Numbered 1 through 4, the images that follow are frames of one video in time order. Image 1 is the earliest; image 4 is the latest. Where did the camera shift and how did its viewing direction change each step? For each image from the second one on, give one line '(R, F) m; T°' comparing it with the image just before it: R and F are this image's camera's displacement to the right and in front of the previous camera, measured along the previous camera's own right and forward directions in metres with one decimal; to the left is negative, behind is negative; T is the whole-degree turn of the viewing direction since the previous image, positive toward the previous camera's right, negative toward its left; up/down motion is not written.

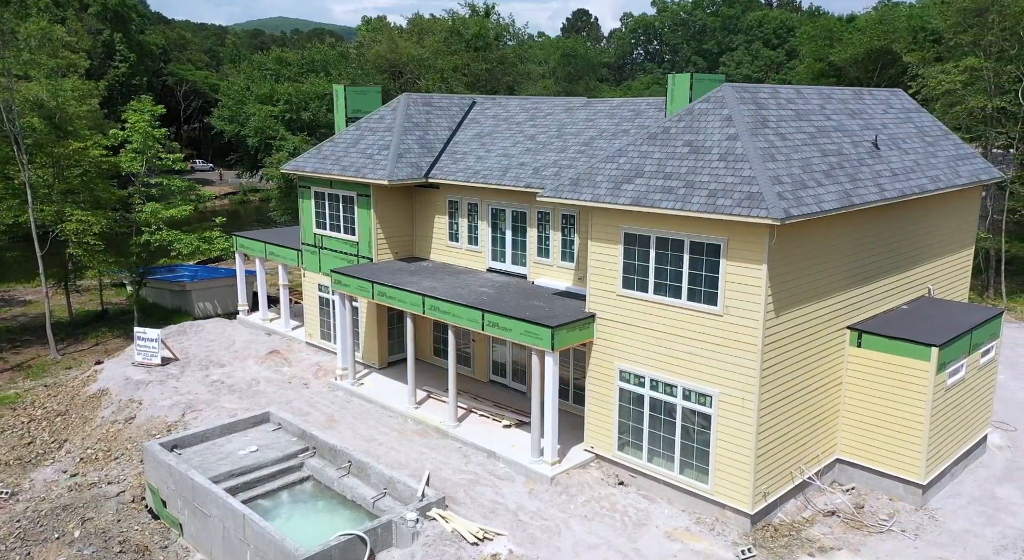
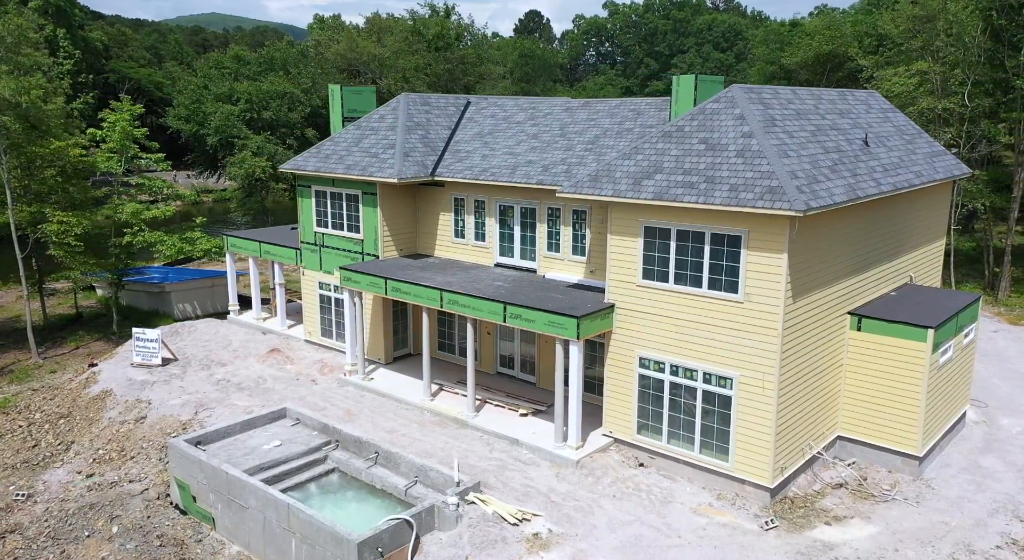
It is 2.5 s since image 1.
(-1.8, -0.6) m; +4°
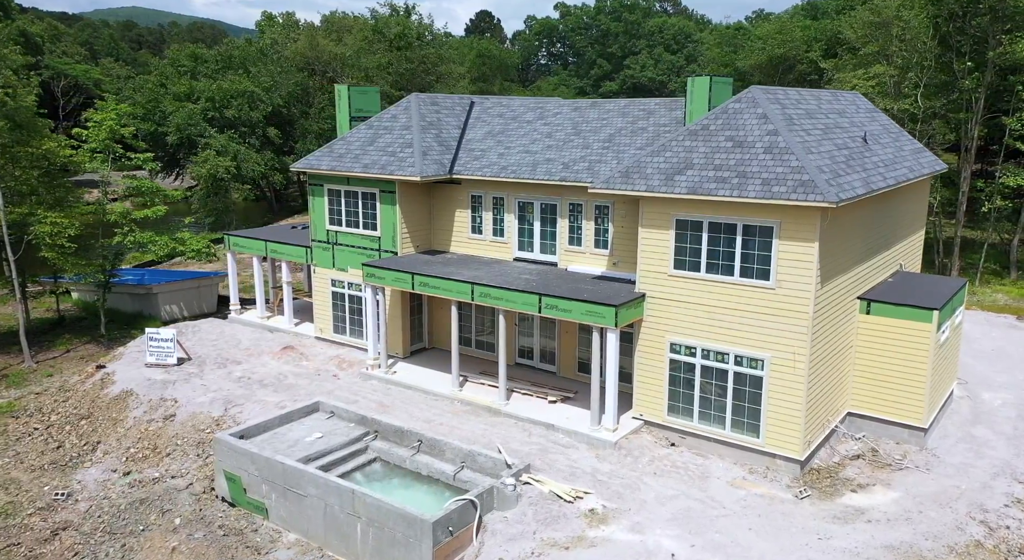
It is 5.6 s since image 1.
(-2.3, -0.7) m; +5°
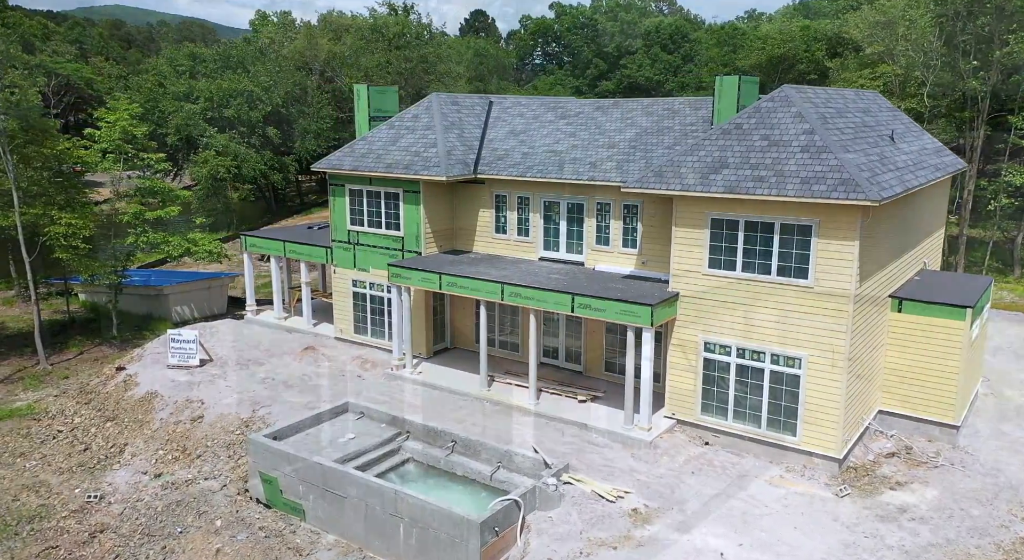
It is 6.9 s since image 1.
(-1.1, 0.0) m; +1°
